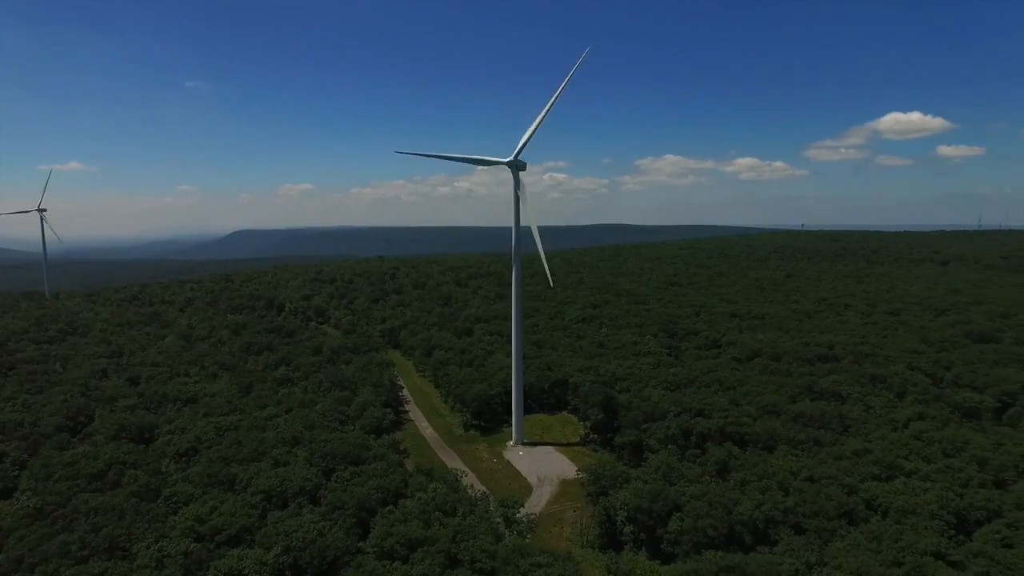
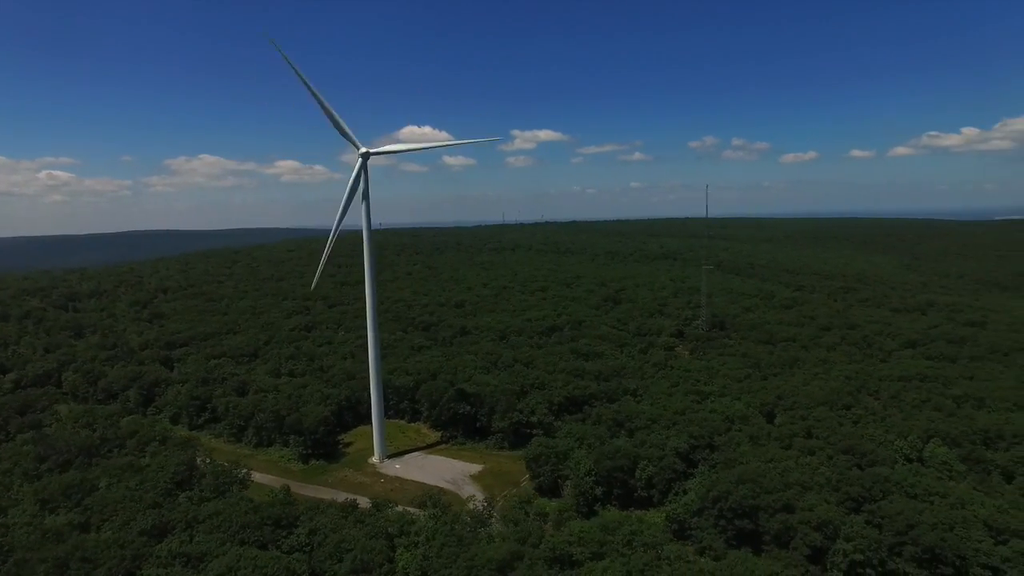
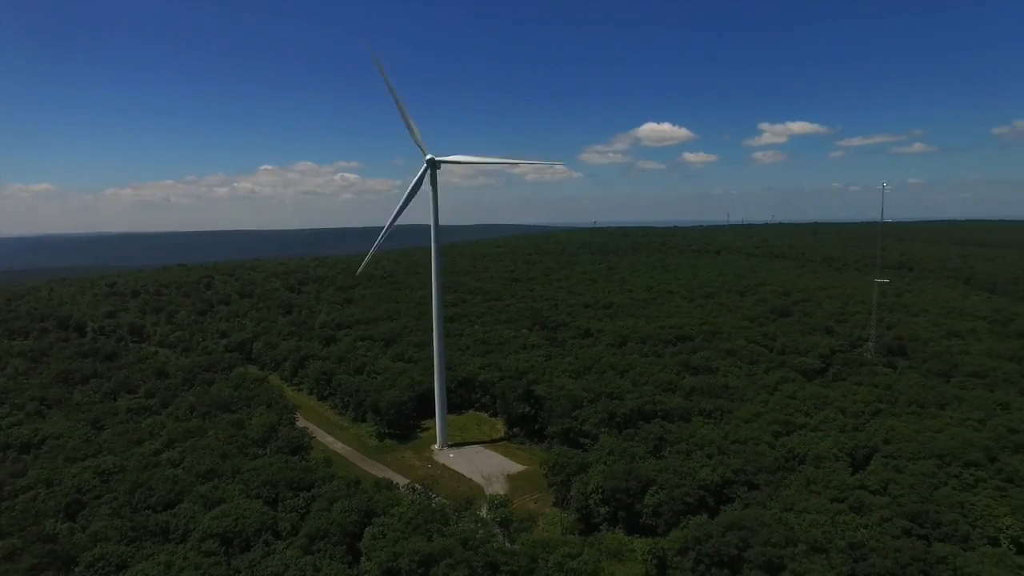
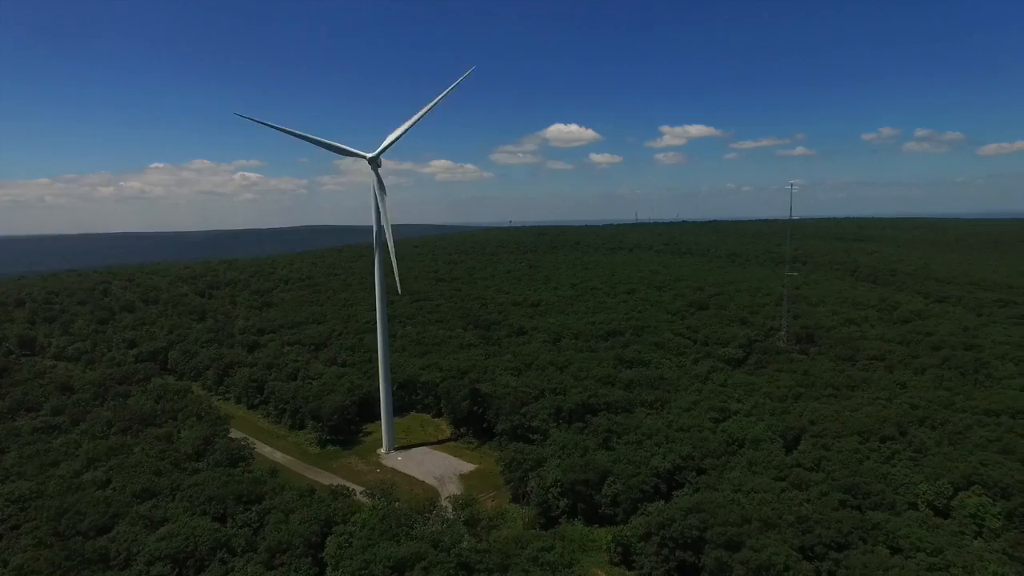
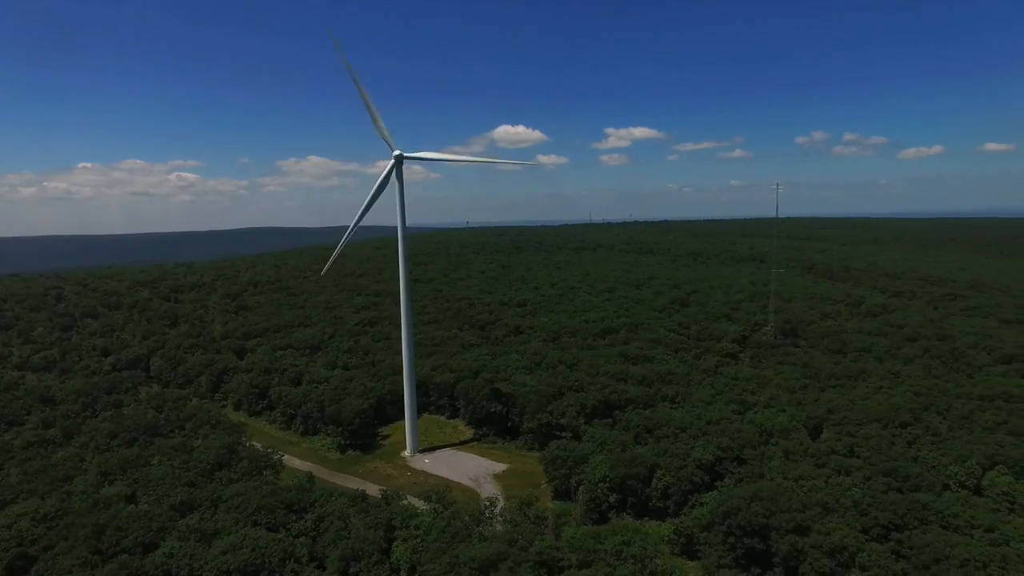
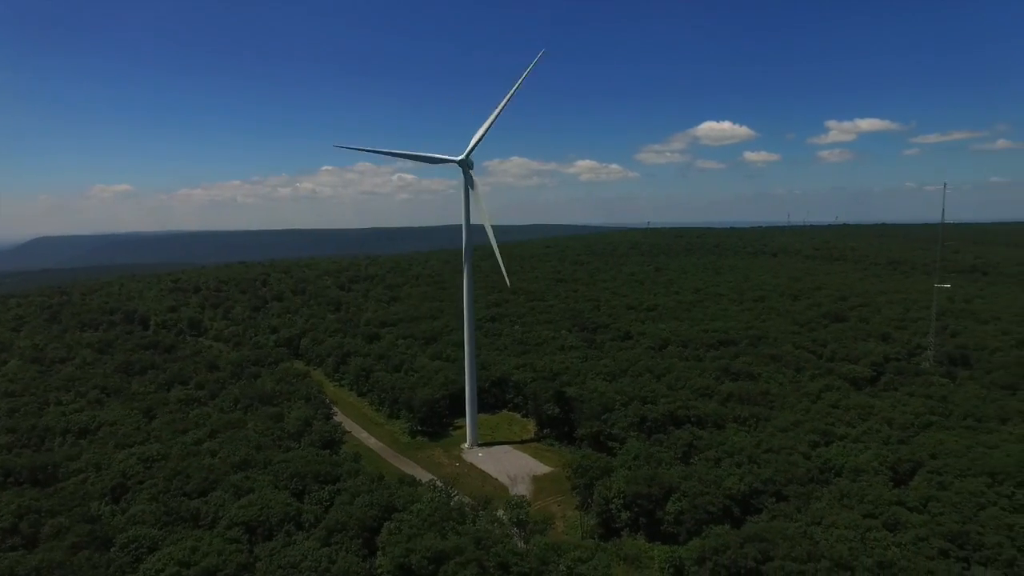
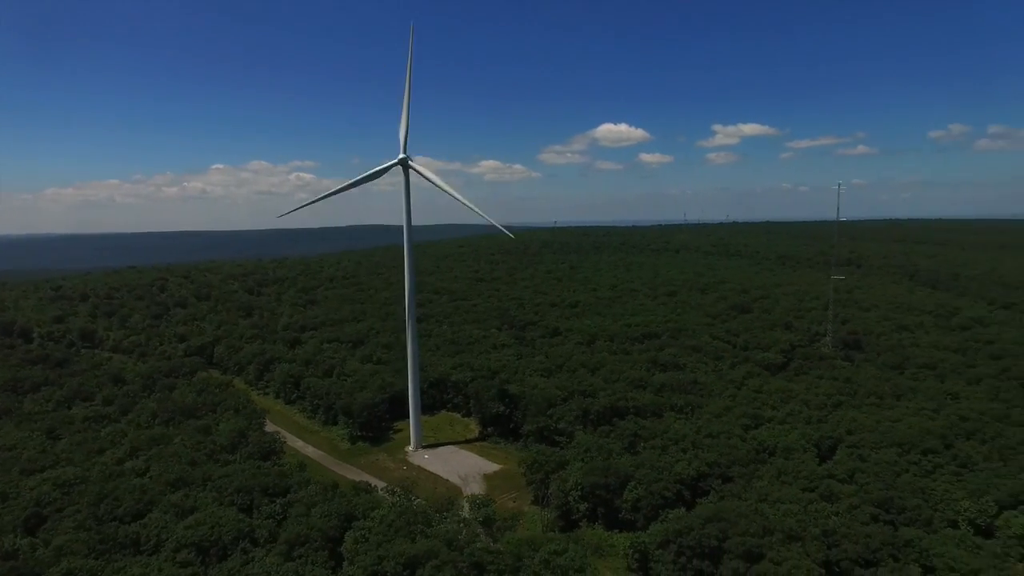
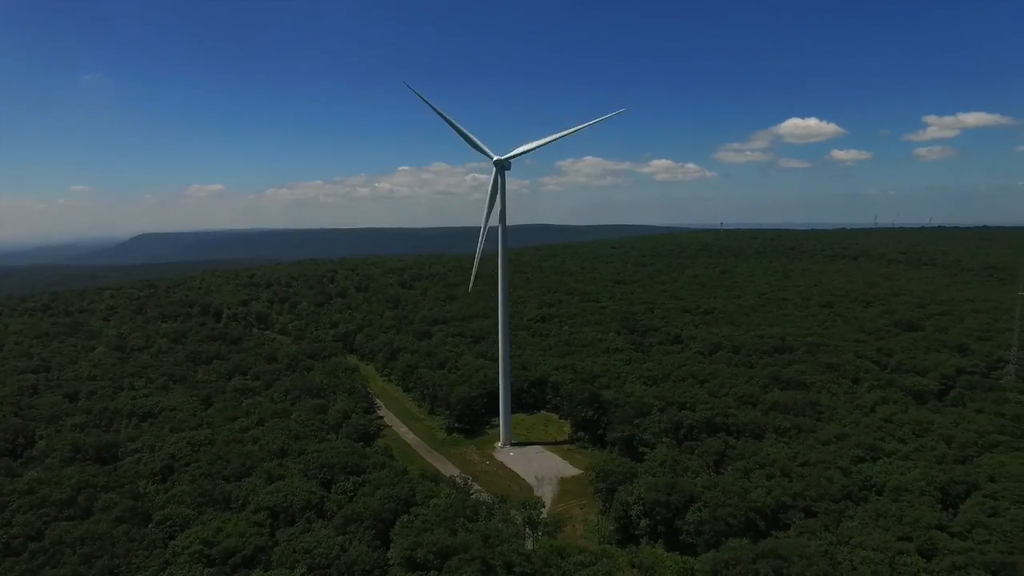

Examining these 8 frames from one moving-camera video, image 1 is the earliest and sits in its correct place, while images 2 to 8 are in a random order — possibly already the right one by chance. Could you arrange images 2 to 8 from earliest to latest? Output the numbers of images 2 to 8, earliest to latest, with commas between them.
8, 6, 3, 7, 4, 5, 2
